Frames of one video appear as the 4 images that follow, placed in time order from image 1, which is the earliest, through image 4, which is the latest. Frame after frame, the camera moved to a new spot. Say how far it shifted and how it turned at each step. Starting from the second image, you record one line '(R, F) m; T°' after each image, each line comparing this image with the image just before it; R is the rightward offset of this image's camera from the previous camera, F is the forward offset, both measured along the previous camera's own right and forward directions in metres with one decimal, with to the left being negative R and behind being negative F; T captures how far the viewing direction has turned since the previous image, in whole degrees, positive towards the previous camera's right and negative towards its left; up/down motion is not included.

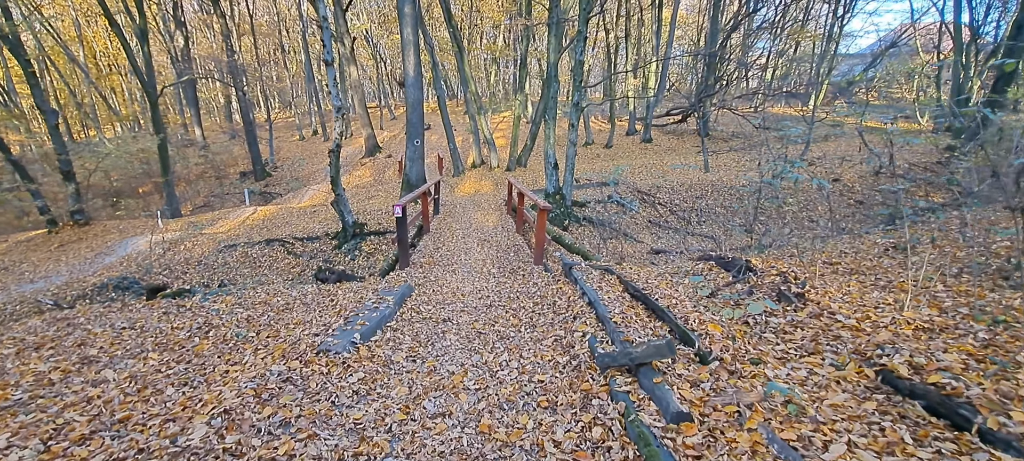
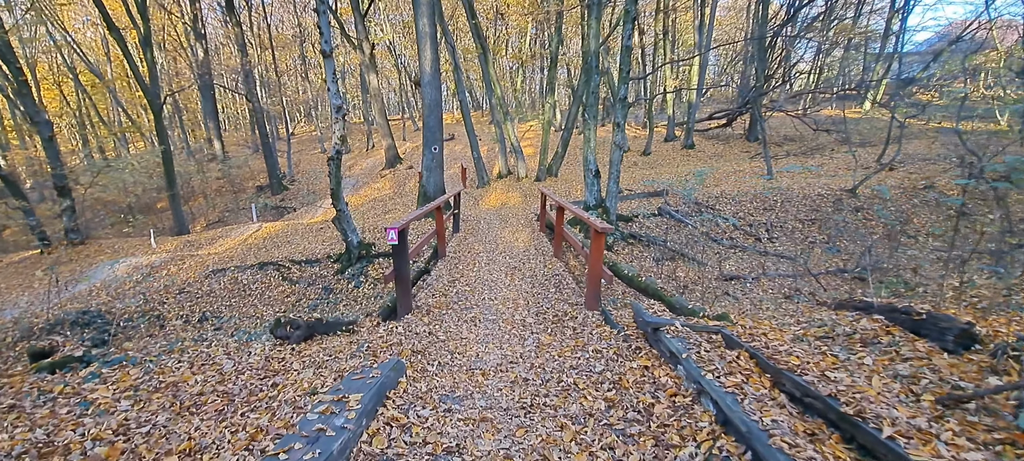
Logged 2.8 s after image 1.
(-0.2, +1.5) m; -3°
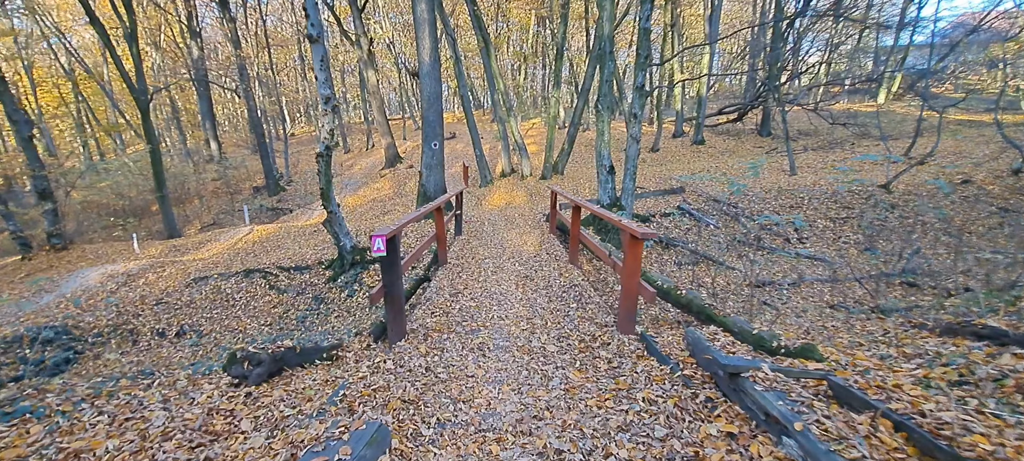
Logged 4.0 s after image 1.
(-0.1, +0.7) m; 0°
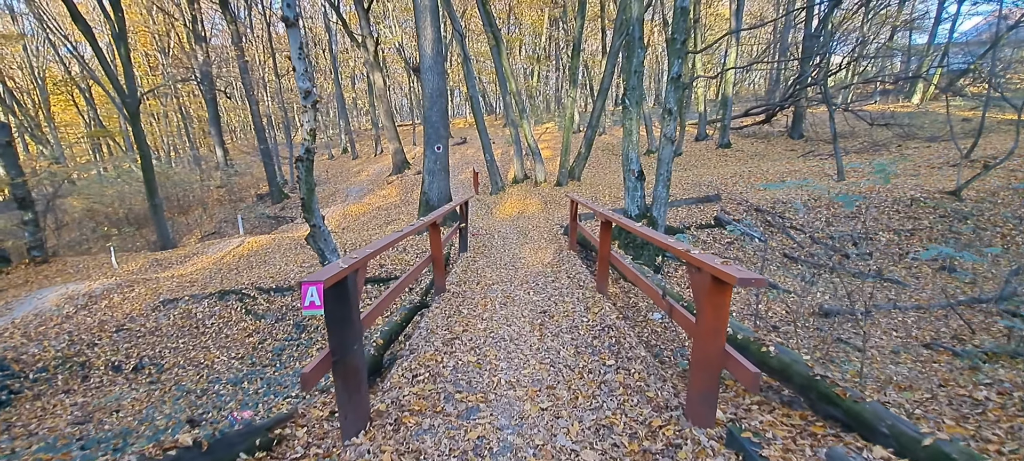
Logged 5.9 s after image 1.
(0.0, +1.0) m; -2°
